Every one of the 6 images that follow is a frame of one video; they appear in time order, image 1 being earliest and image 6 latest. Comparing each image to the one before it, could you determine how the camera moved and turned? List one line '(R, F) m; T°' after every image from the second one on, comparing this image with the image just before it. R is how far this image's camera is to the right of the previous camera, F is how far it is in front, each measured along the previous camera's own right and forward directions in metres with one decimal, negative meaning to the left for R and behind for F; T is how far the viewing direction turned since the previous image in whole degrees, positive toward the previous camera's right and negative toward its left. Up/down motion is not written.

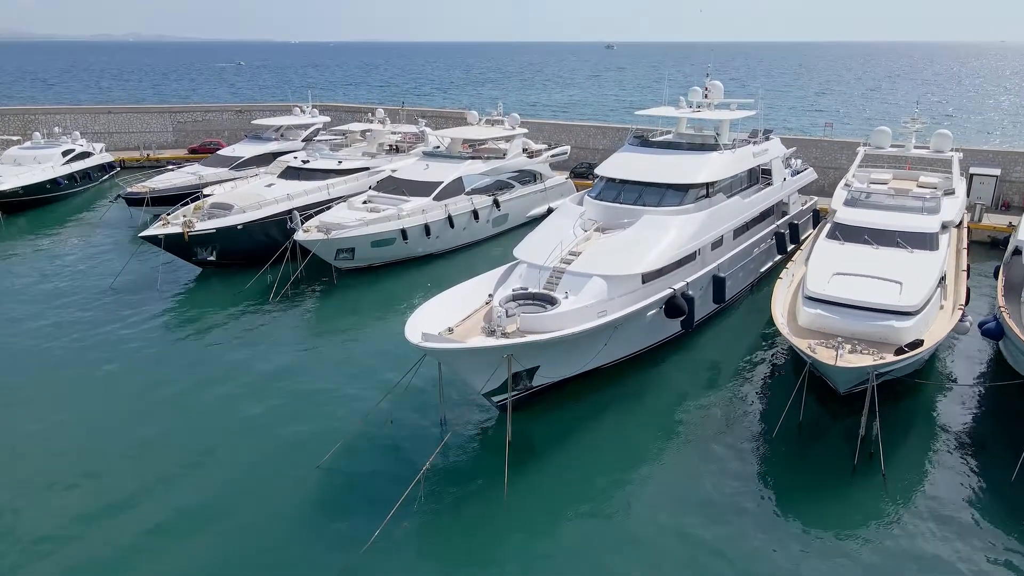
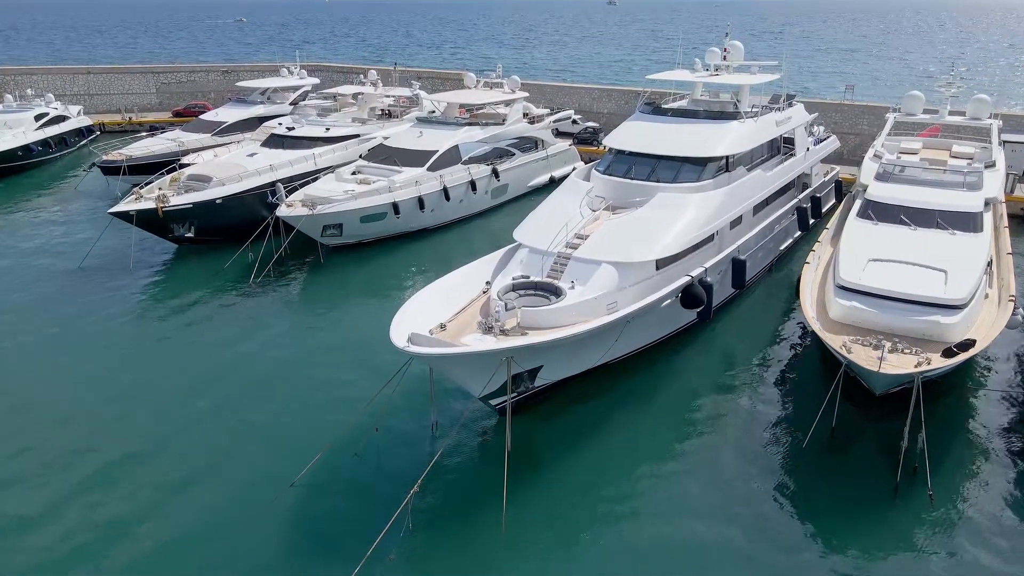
(0.0, +1.1) m; 0°
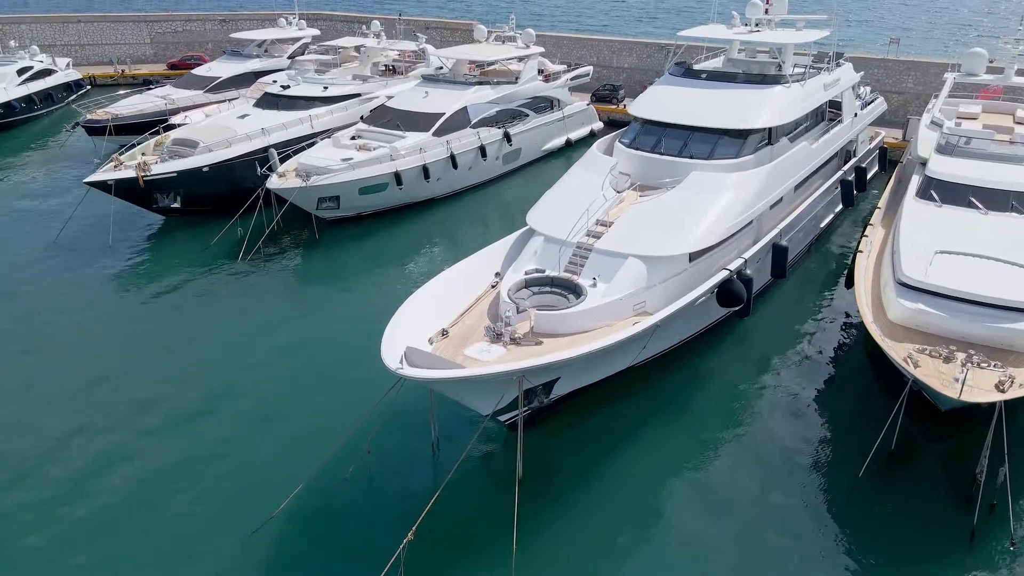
(0.0, +1.2) m; -1°
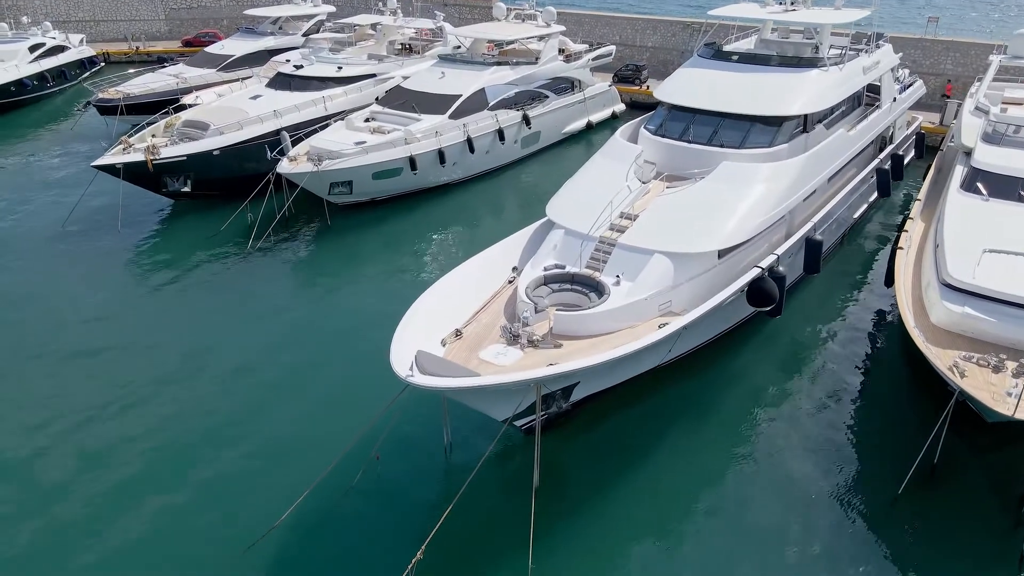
(0.0, +0.4) m; -1°
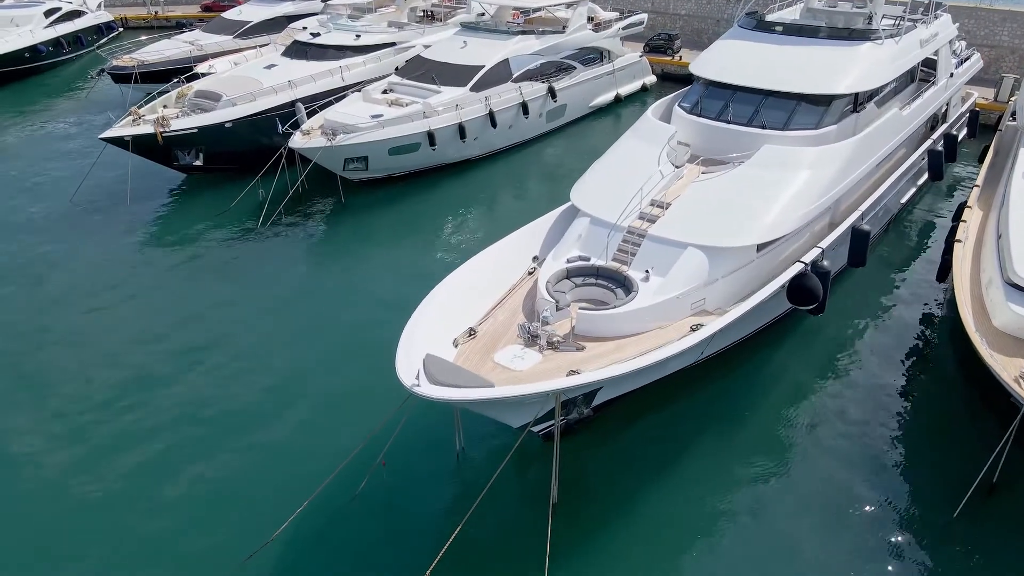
(0.0, +0.6) m; -2°
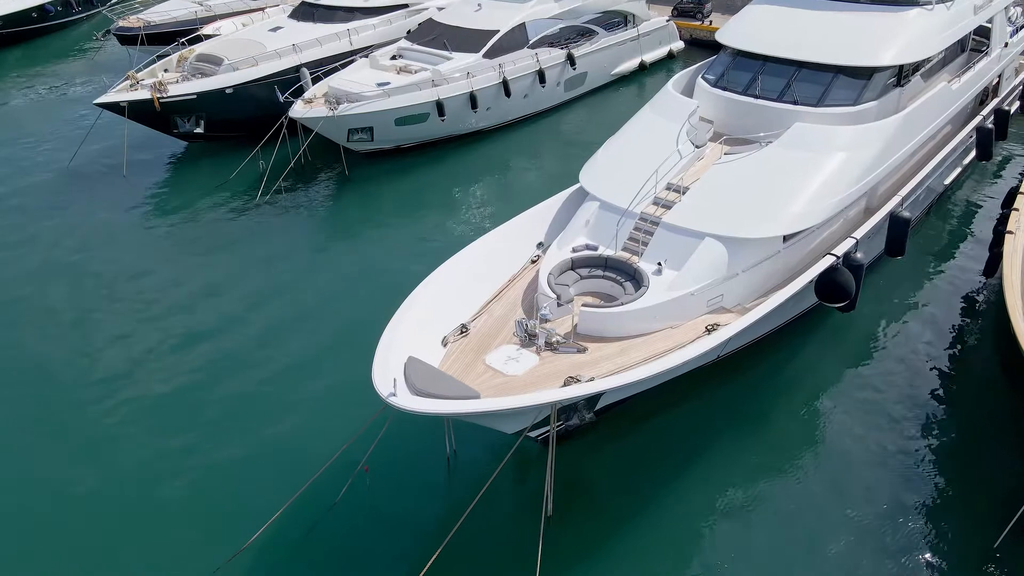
(+0.2, +0.6) m; -2°
